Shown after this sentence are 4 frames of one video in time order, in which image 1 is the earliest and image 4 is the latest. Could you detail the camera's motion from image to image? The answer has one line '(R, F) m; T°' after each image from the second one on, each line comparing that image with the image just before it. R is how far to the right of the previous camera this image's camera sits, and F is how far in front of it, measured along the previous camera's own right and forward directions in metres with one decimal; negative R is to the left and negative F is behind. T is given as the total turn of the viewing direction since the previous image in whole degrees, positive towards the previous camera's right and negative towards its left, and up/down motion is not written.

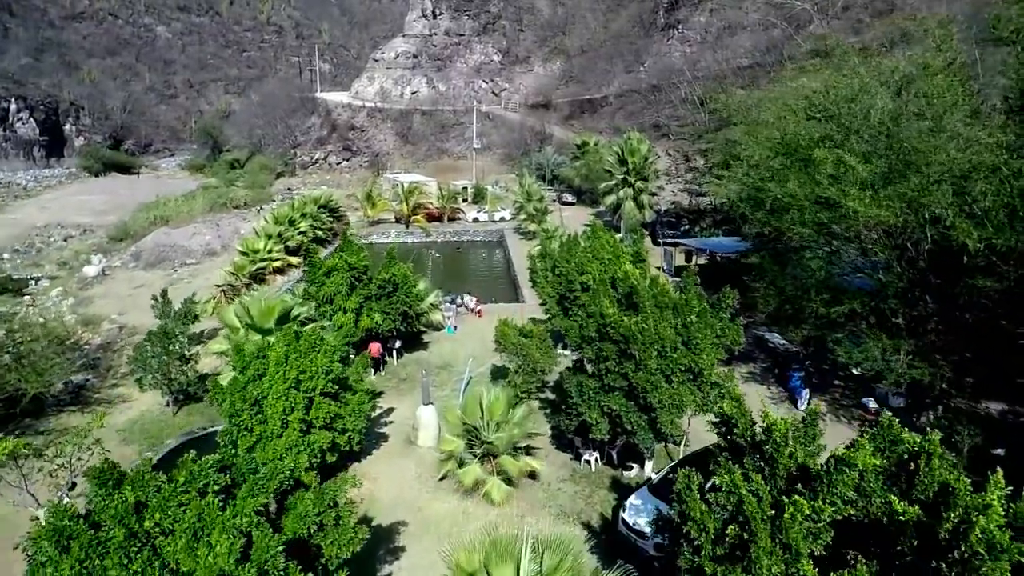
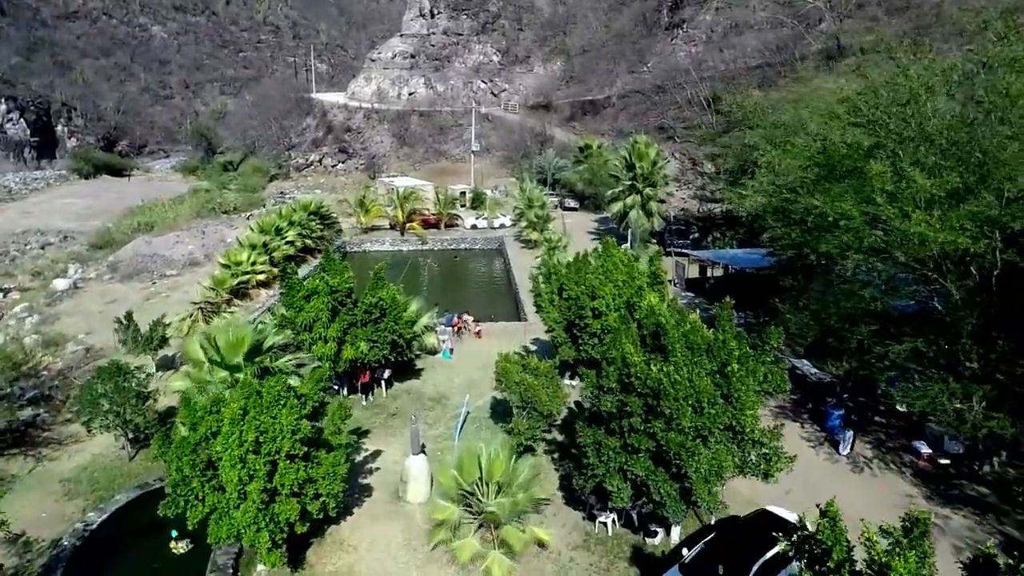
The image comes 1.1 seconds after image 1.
(-0.1, +1.9) m; 0°
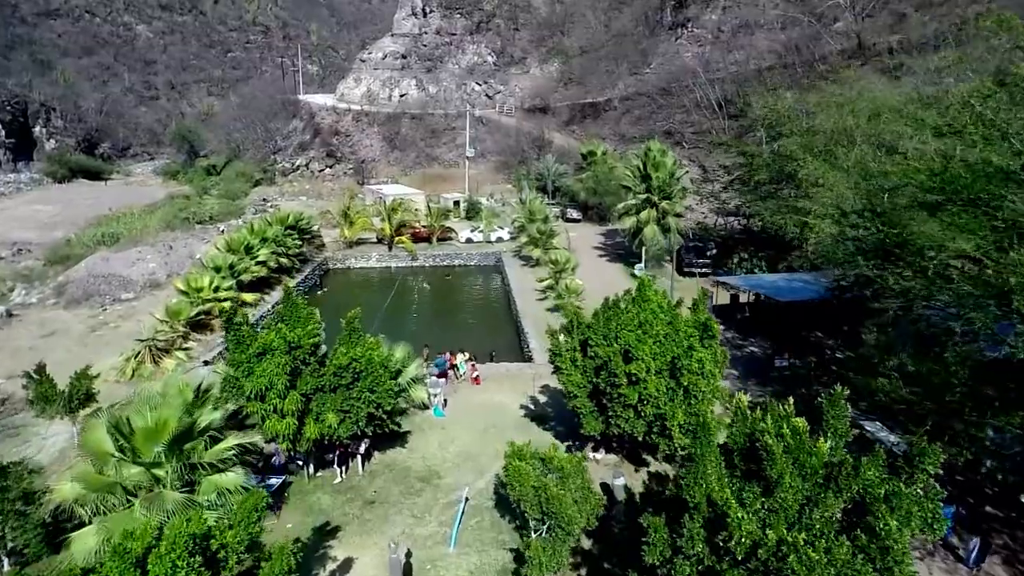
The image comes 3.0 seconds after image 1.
(-0.3, +3.4) m; +1°
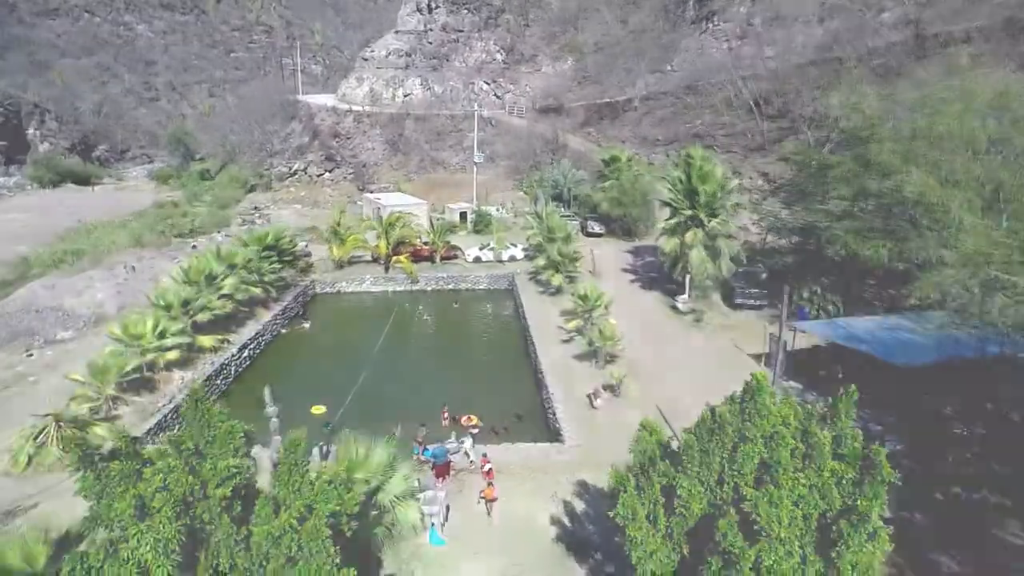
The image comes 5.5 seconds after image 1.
(-0.4, +4.7) m; -1°
